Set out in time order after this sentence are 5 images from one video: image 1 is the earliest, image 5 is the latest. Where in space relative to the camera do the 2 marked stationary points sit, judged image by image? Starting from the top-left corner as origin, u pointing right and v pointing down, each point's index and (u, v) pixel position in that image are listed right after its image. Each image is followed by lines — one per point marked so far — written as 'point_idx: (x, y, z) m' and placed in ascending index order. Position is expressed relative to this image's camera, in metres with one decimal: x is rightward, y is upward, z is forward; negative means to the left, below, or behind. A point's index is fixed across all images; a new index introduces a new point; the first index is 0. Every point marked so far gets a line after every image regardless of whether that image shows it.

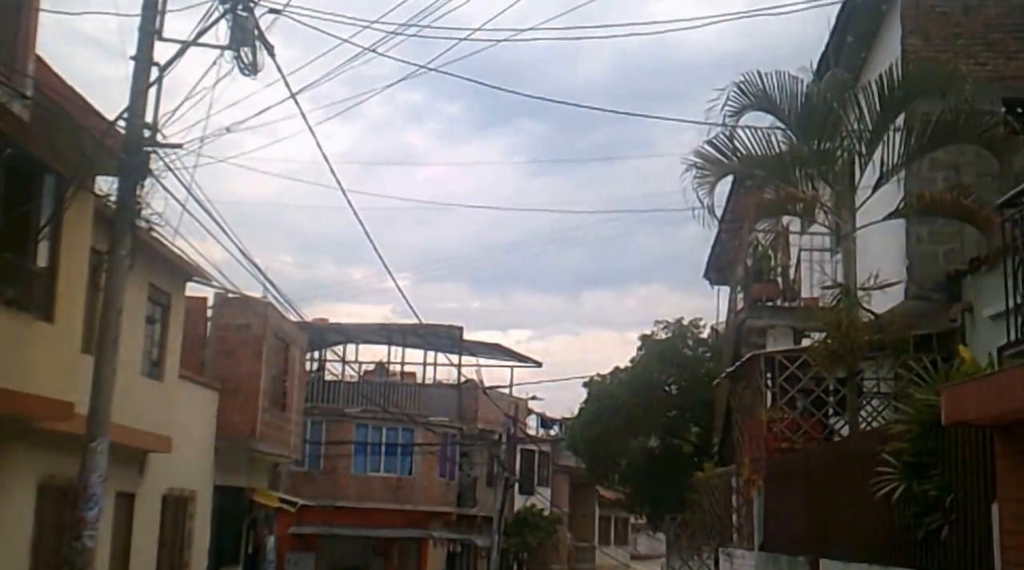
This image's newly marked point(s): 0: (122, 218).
0: (-3.6, +0.7, +11.9) m
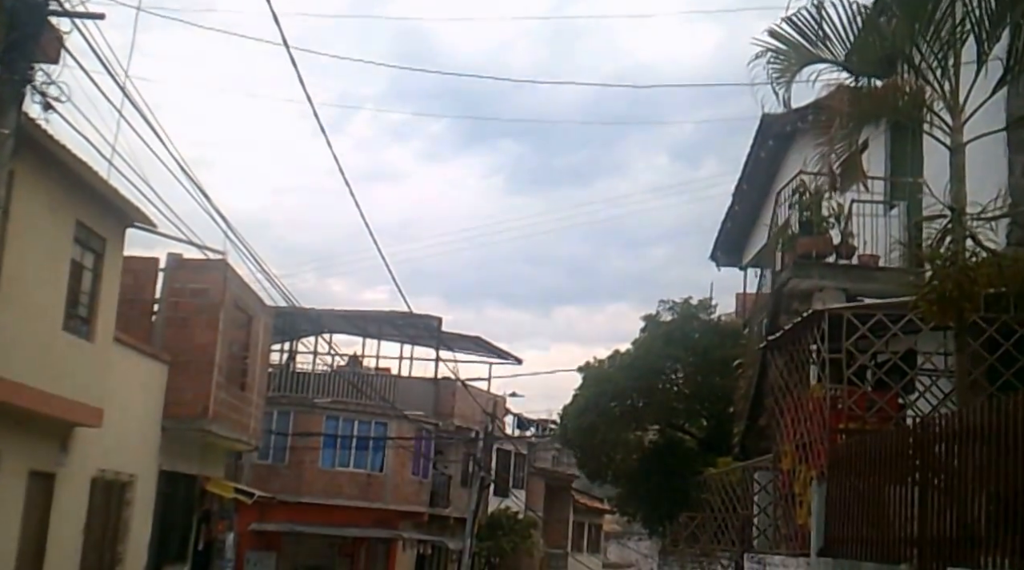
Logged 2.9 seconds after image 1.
0: (-3.4, +1.4, +8.9) m
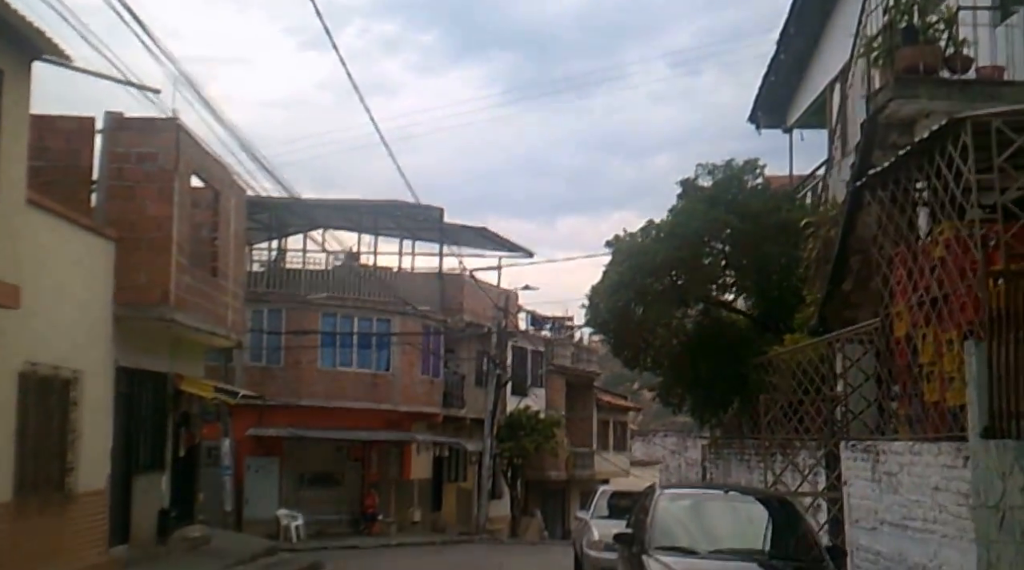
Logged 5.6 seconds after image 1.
0: (-3.4, +2.4, +5.2) m
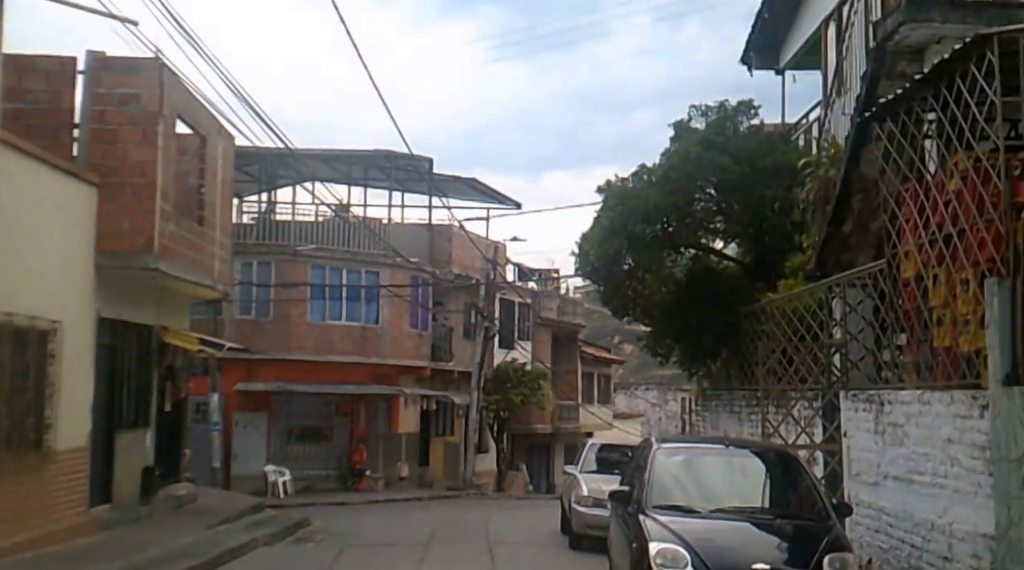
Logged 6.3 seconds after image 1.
0: (-3.4, +2.7, +4.7) m
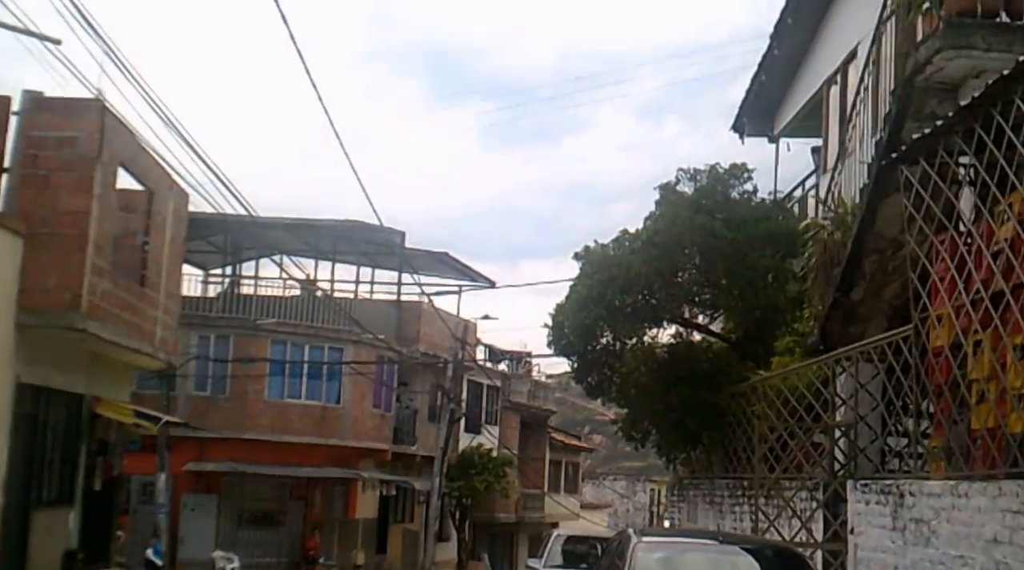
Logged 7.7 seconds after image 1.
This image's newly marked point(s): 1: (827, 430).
0: (-3.4, +2.7, +3.3) m
1: (+3.1, -1.4, +12.5) m
